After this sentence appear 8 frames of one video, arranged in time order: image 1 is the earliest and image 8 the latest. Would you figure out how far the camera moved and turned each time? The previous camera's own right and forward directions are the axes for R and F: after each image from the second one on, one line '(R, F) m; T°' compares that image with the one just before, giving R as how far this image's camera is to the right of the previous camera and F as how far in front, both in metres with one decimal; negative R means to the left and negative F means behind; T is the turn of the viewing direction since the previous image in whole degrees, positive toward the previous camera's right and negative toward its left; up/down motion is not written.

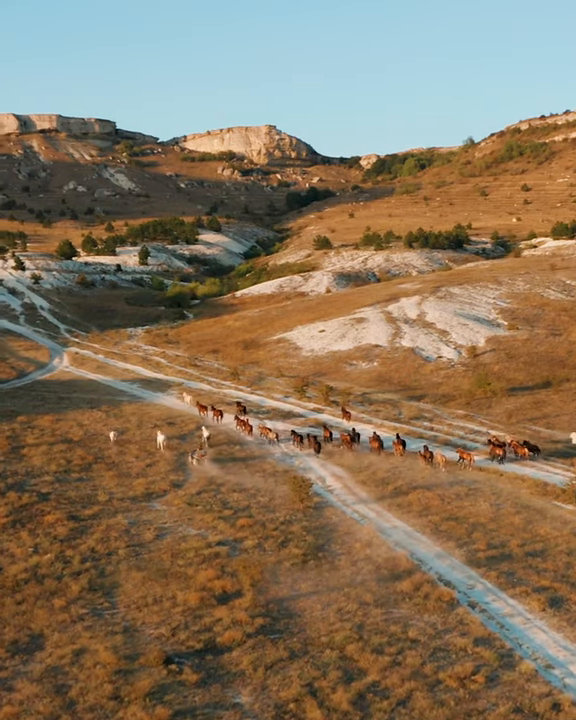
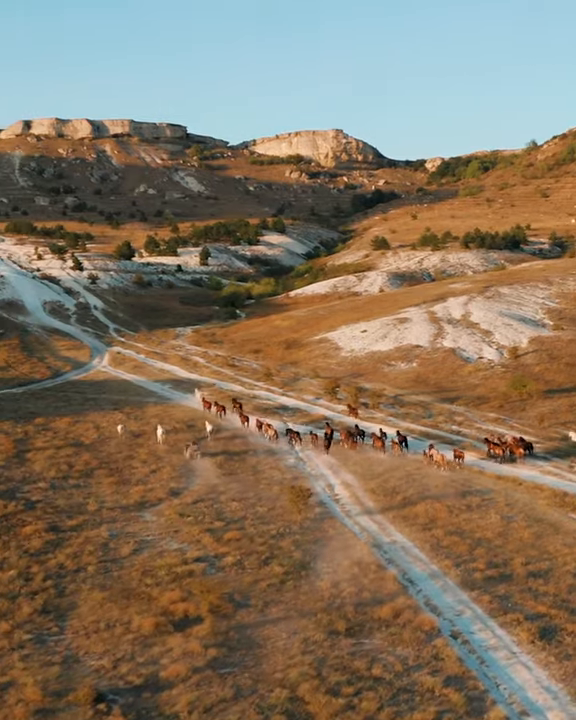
(+1.3, +1.6) m; -3°
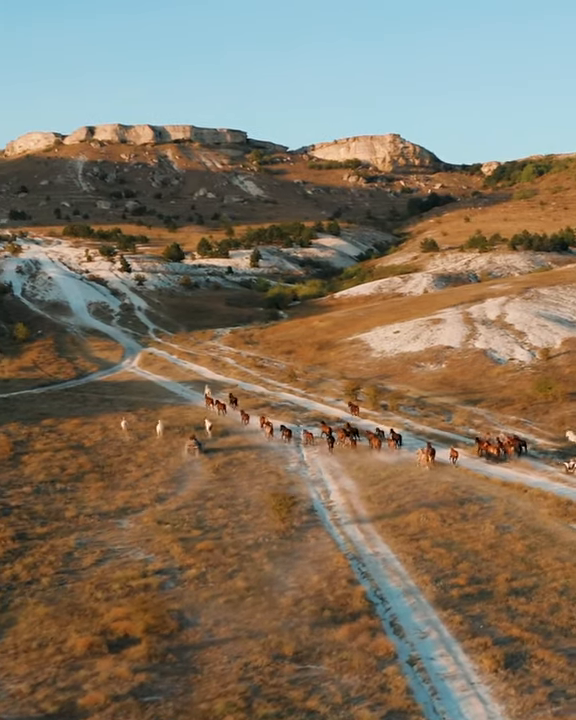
(+1.3, +1.3) m; -2°
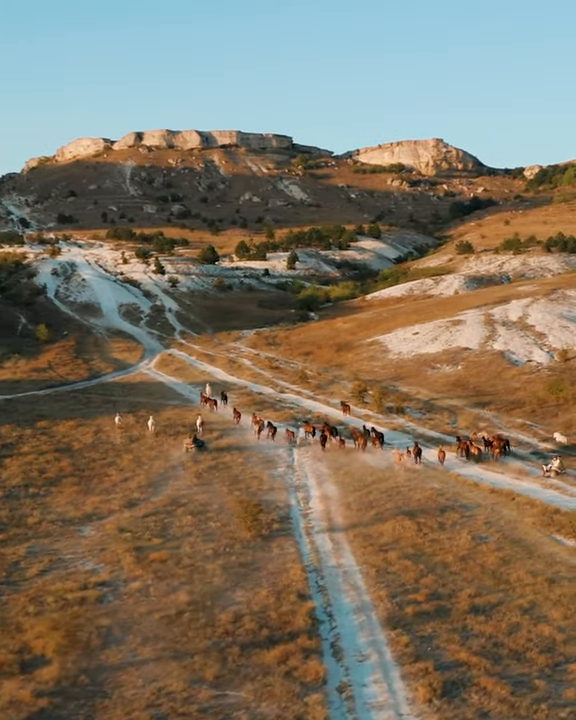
(+1.3, +1.1) m; -2°
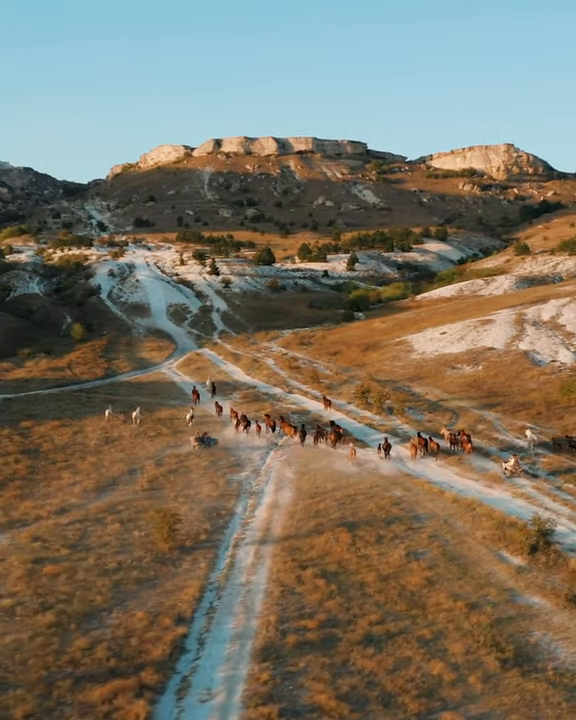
(+2.3, +1.9) m; -3°
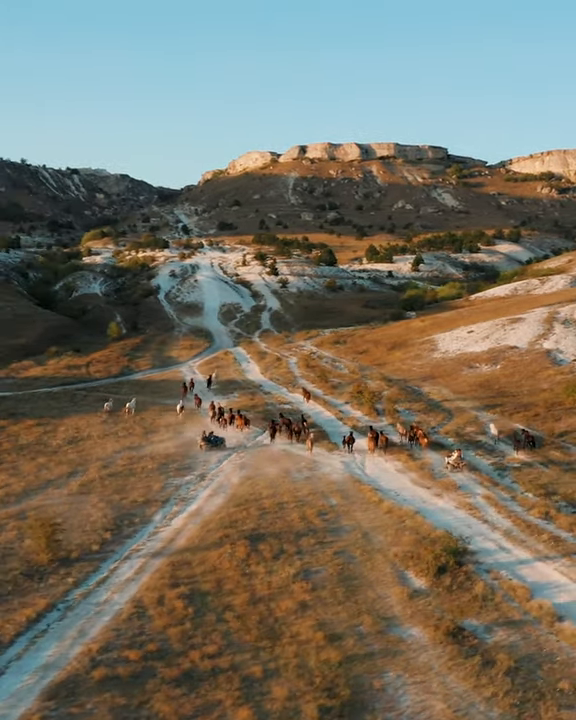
(+2.6, +2.0) m; -3°
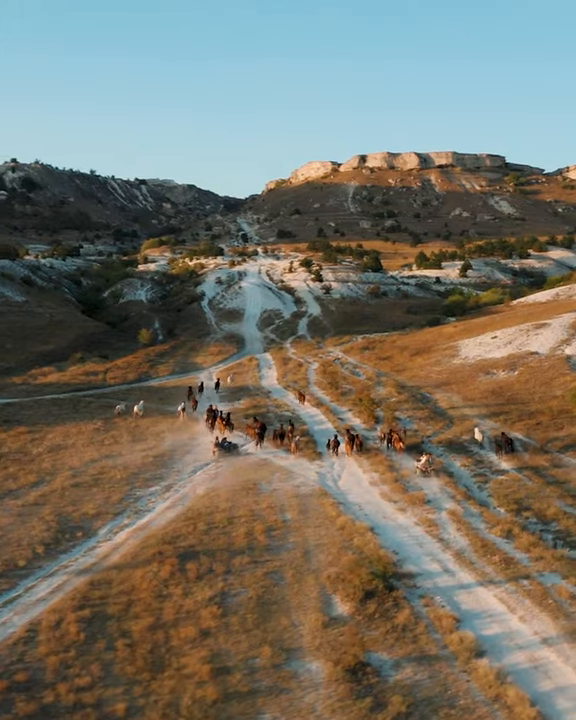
(+1.7, +1.2) m; -2°
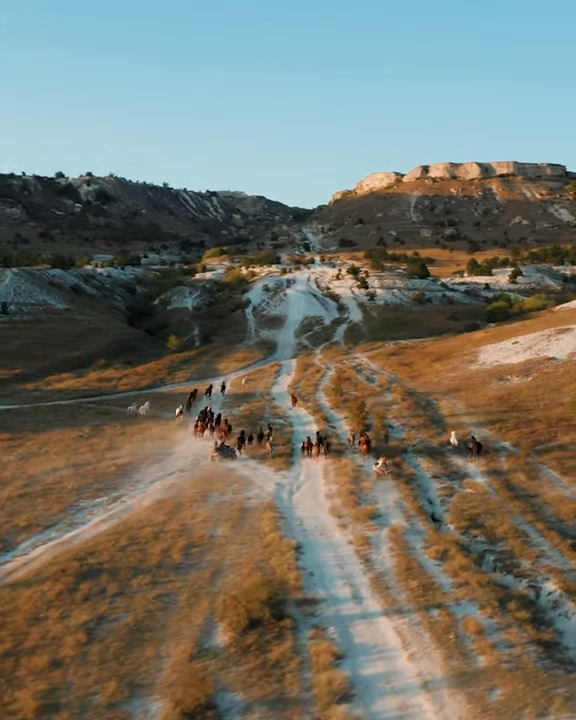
(+1.9, +1.5) m; -2°
